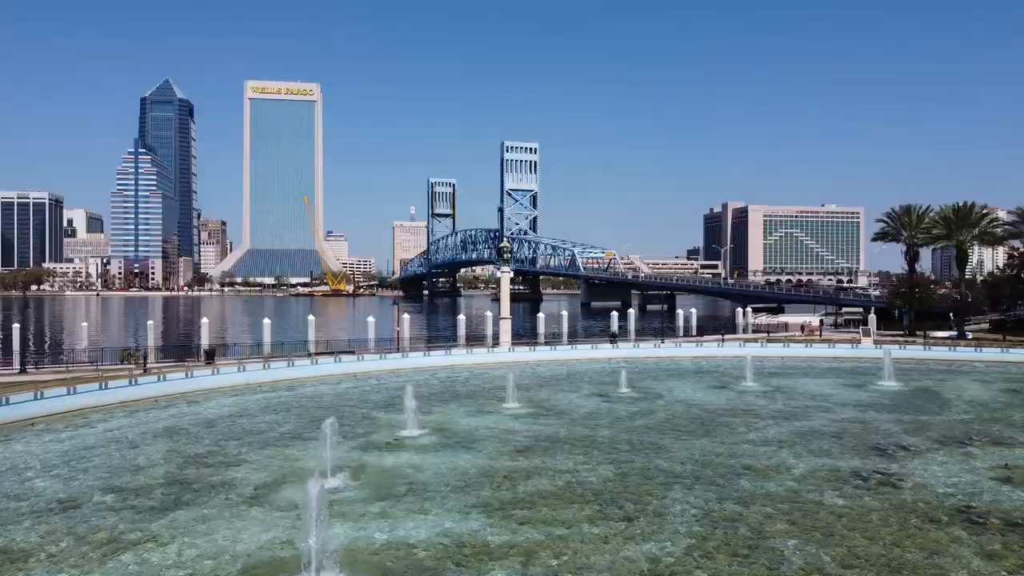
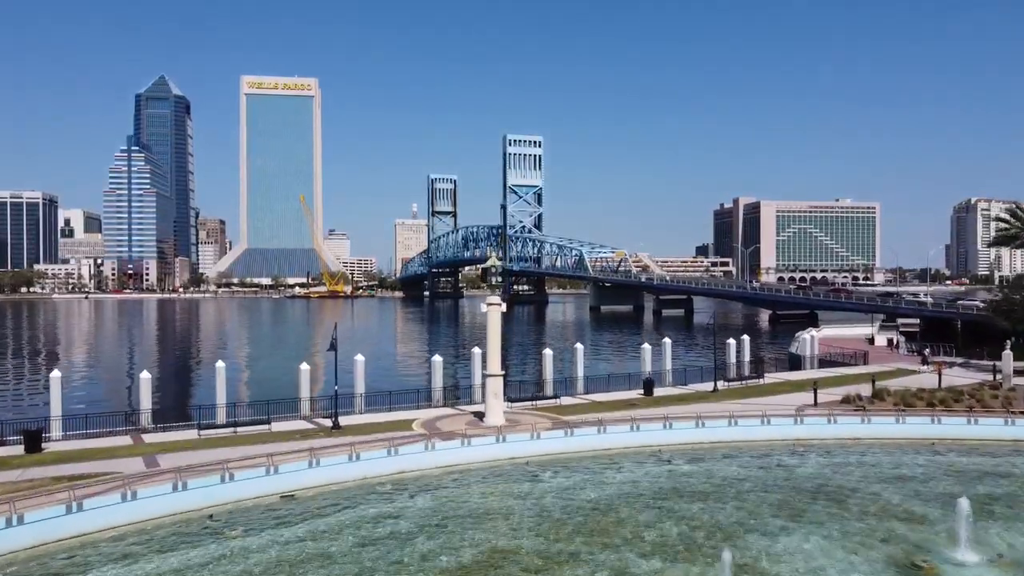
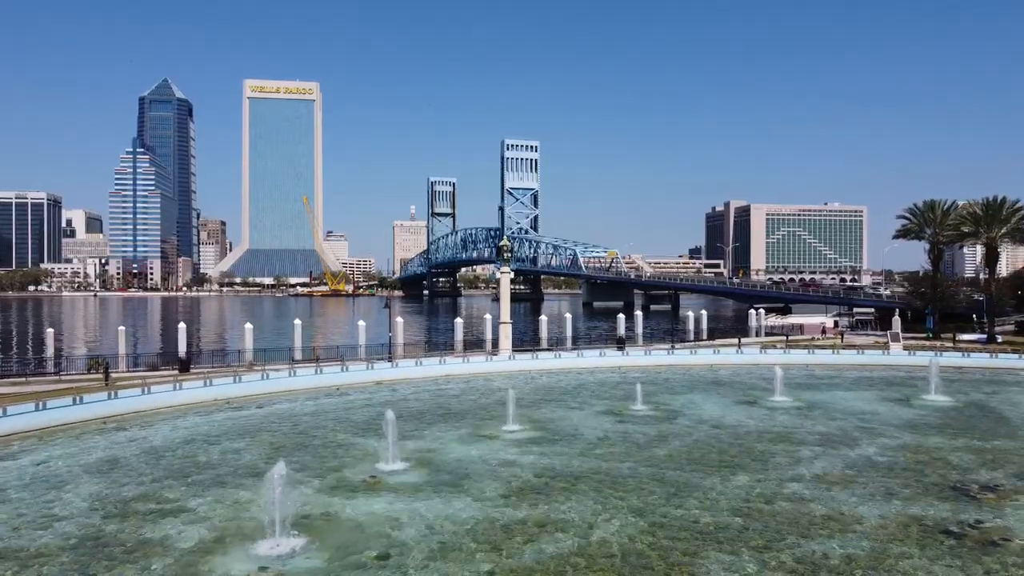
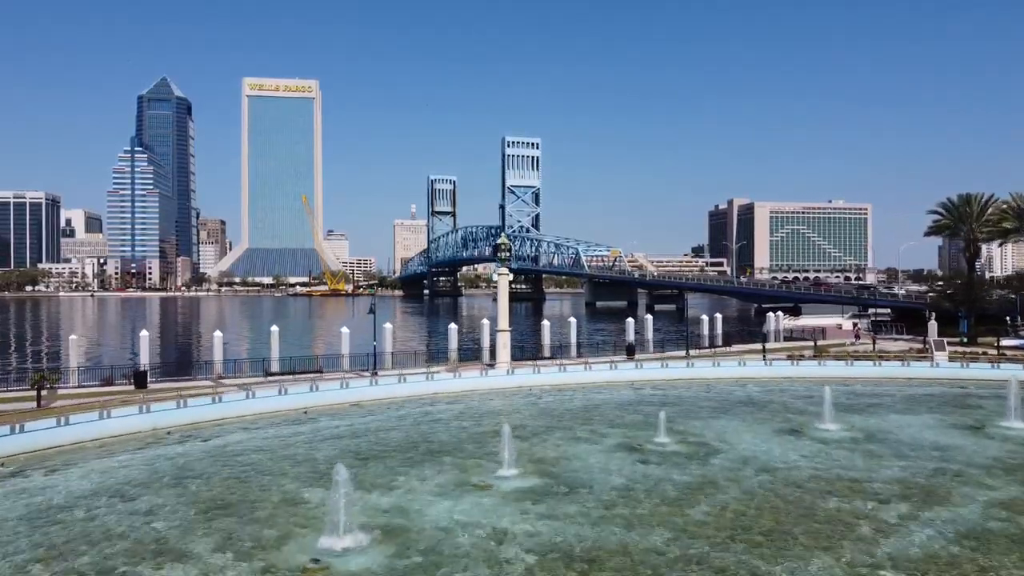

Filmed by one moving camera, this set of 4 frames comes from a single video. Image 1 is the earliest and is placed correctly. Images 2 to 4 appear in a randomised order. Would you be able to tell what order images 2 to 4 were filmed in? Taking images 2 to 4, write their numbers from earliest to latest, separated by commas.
3, 4, 2
